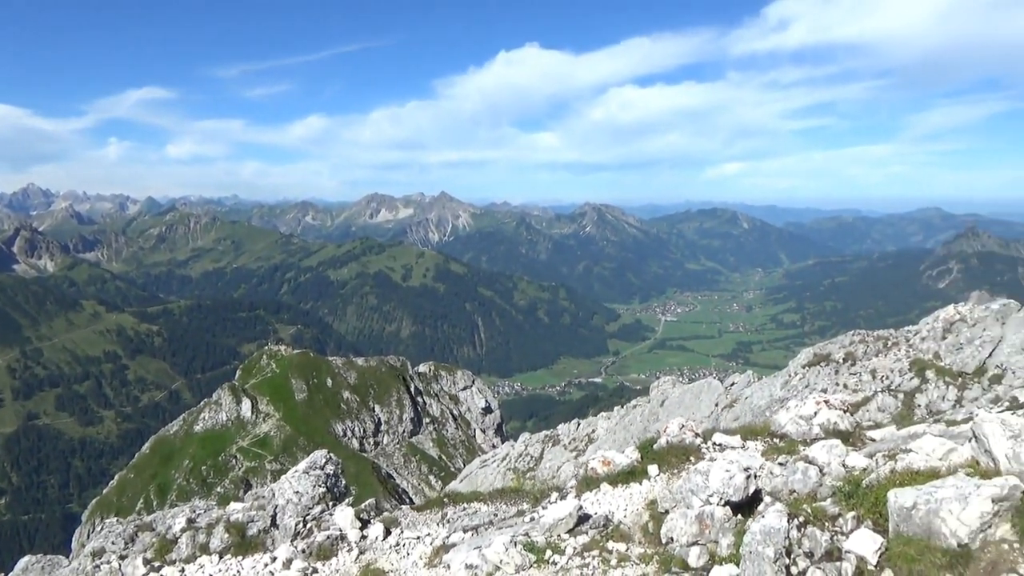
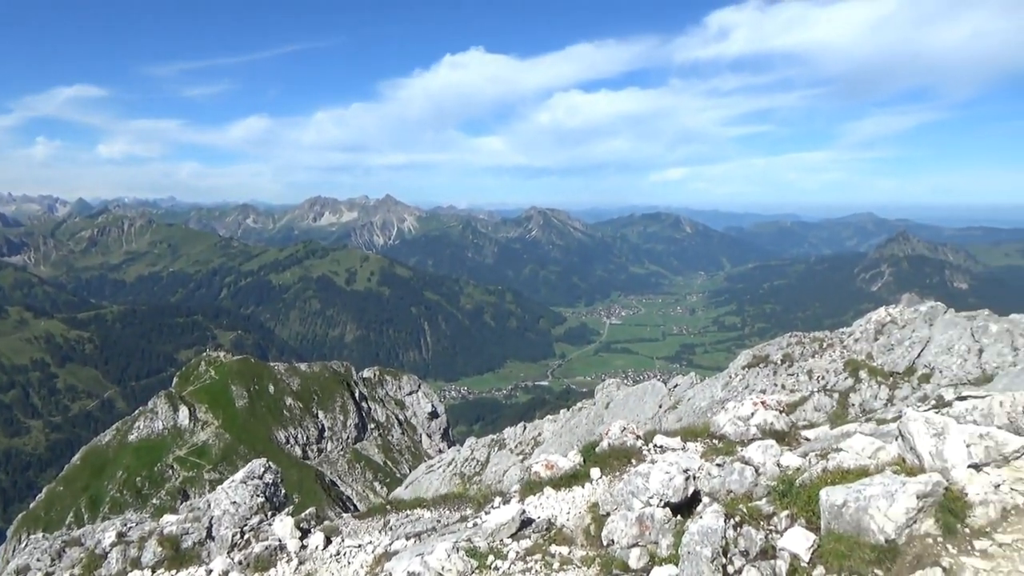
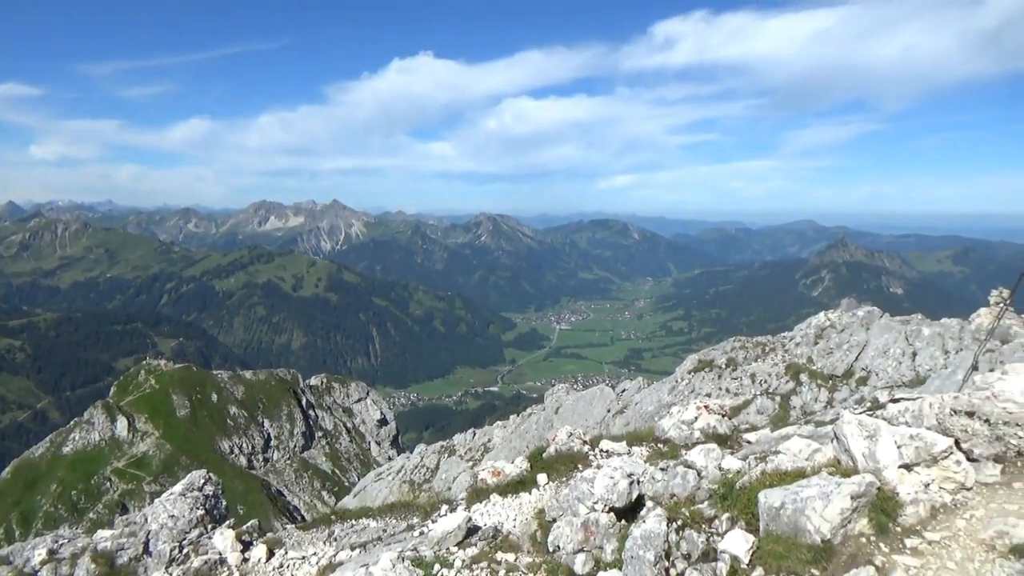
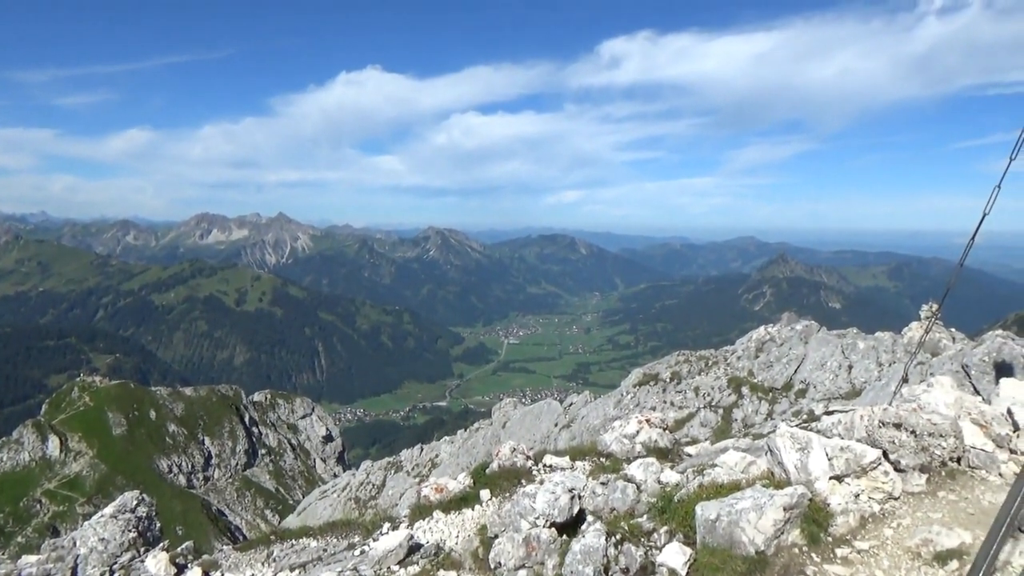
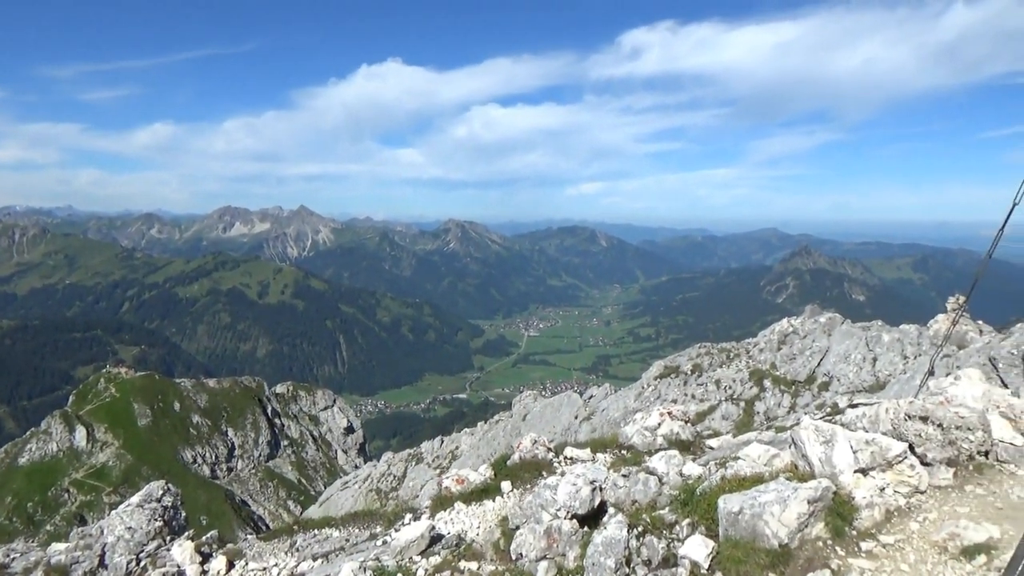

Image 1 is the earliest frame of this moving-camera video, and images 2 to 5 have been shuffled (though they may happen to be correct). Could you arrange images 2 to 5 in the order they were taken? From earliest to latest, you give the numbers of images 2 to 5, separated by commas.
2, 3, 5, 4
